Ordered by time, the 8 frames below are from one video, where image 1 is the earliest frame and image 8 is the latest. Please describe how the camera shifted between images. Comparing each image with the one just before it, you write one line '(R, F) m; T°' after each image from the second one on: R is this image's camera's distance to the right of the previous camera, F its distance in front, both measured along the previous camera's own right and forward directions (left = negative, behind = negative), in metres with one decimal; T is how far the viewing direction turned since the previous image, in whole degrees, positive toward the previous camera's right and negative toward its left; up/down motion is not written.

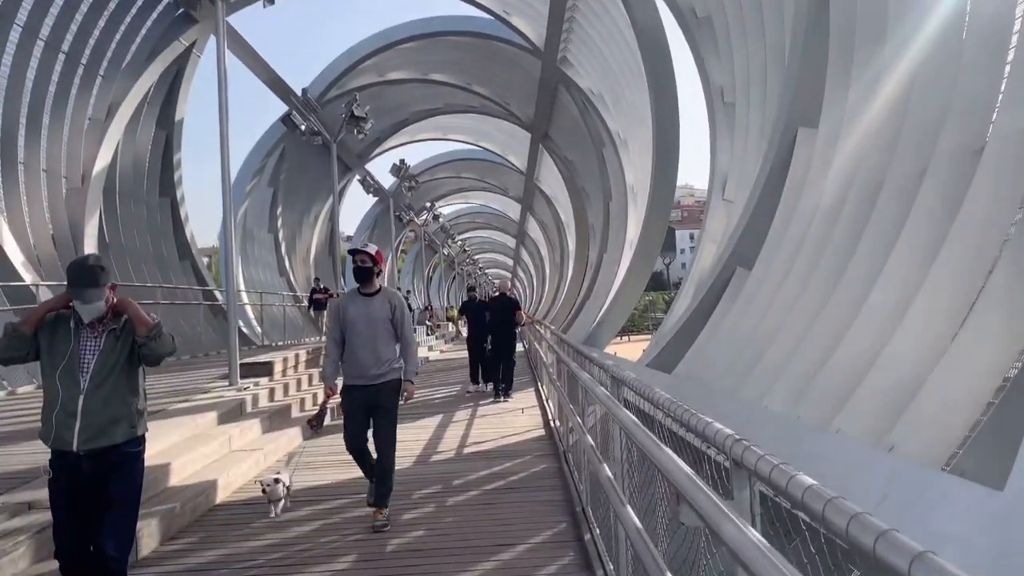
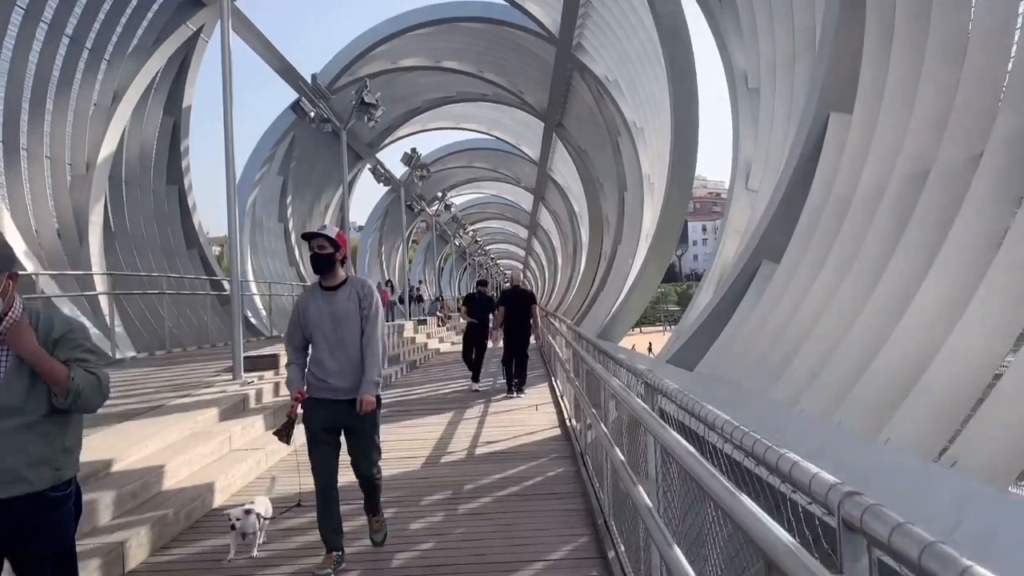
(0.0, +0.4) m; -1°
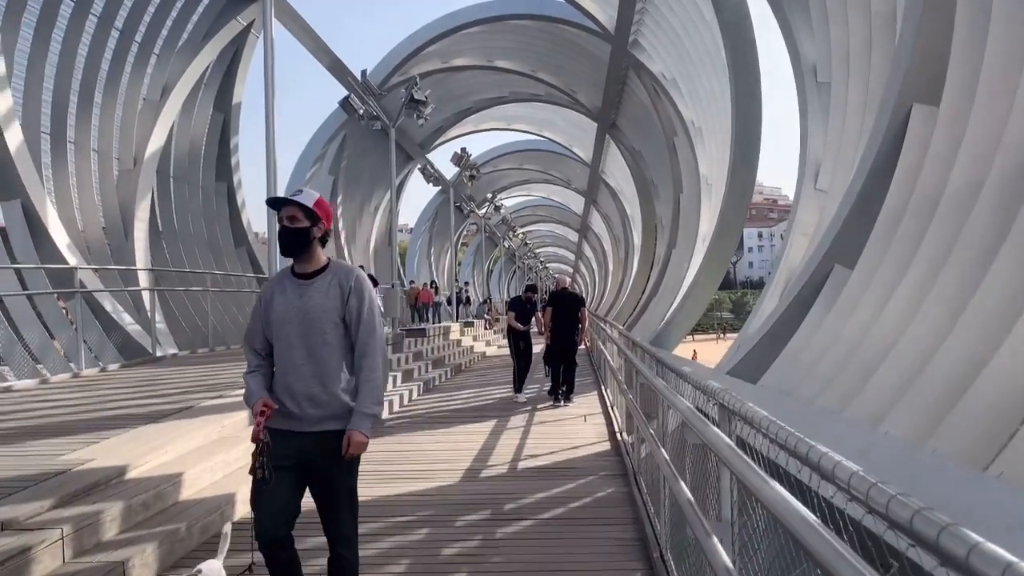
(0.0, +0.5) m; -3°
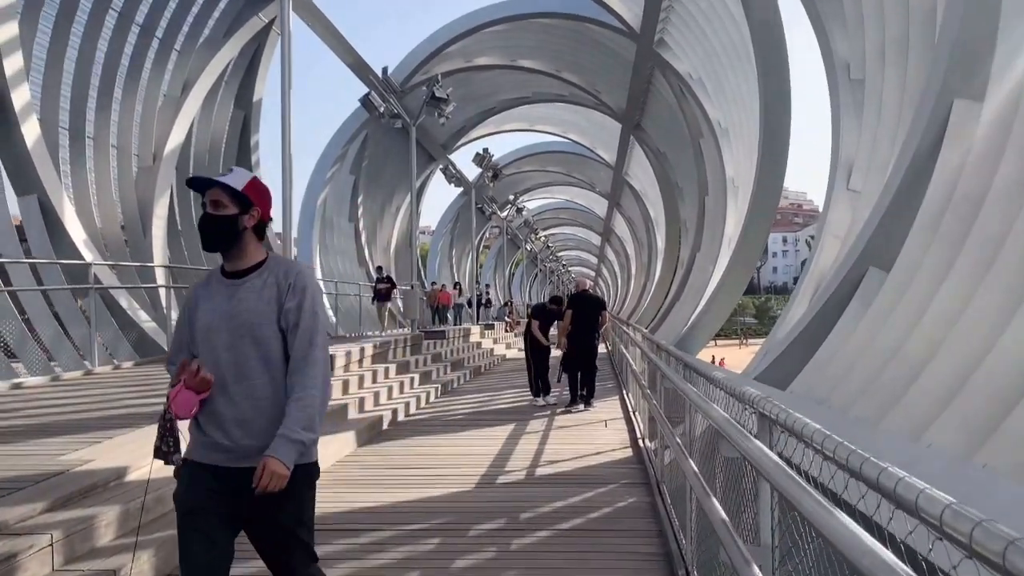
(0.0, +0.3) m; -1°
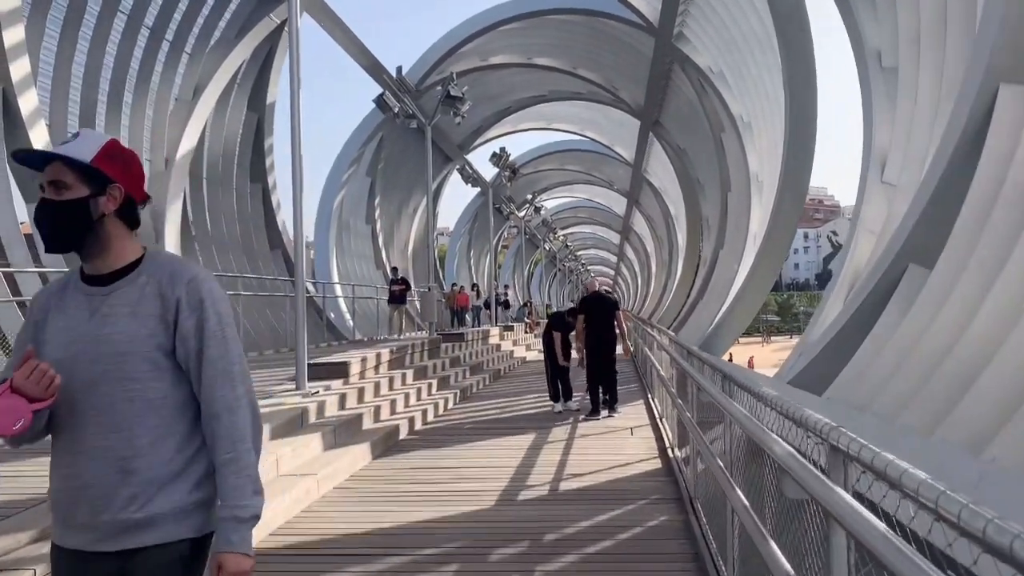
(0.0, +0.3) m; -1°
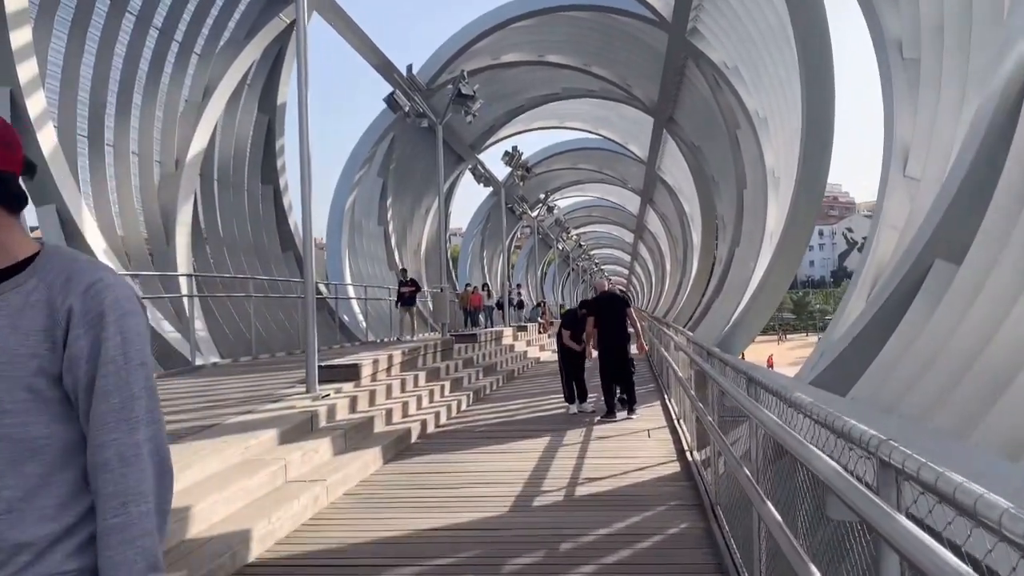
(0.0, +0.2) m; -1°
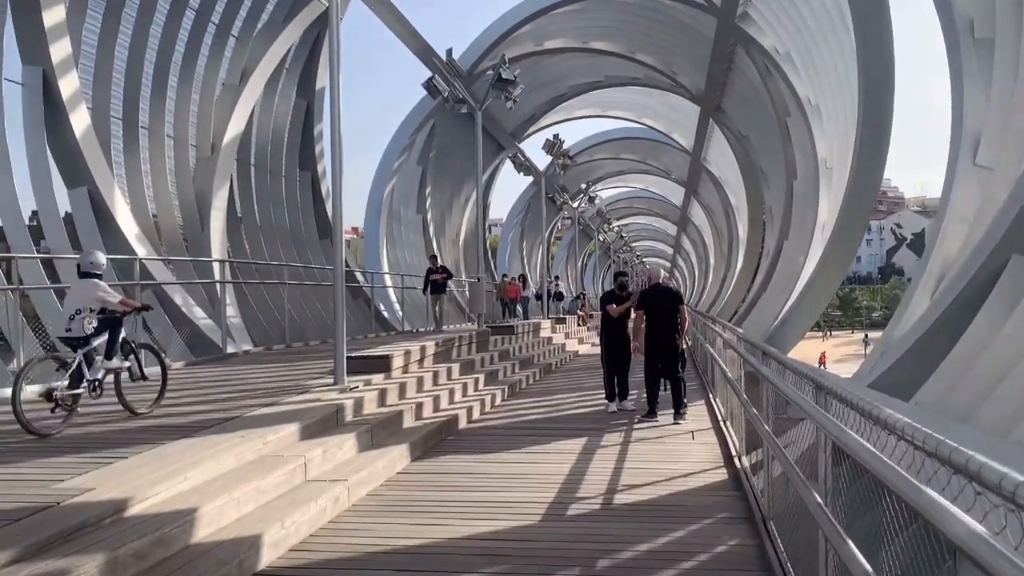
(0.0, +0.4) m; -3°
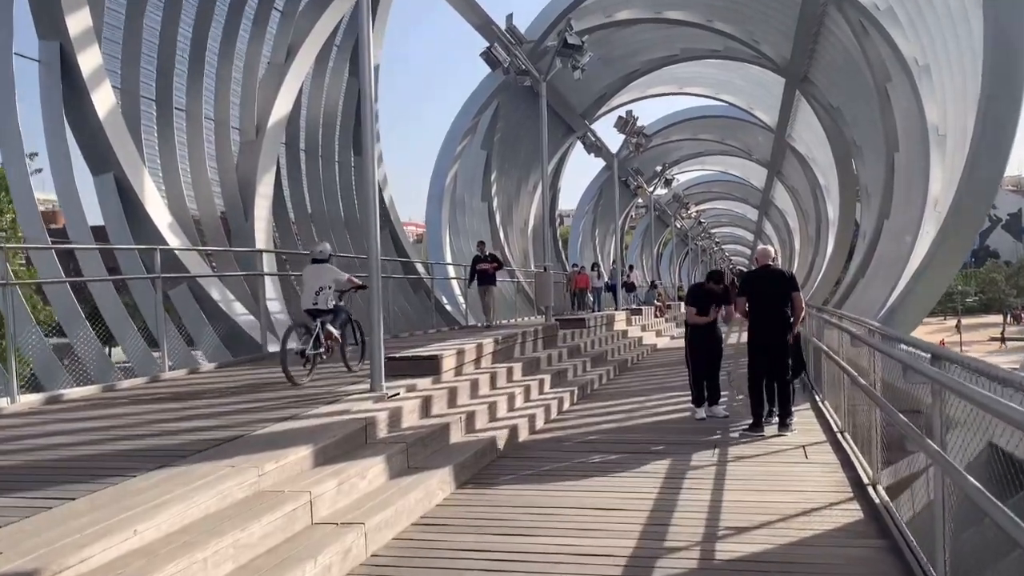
(+0.1, +1.3) m; -5°
